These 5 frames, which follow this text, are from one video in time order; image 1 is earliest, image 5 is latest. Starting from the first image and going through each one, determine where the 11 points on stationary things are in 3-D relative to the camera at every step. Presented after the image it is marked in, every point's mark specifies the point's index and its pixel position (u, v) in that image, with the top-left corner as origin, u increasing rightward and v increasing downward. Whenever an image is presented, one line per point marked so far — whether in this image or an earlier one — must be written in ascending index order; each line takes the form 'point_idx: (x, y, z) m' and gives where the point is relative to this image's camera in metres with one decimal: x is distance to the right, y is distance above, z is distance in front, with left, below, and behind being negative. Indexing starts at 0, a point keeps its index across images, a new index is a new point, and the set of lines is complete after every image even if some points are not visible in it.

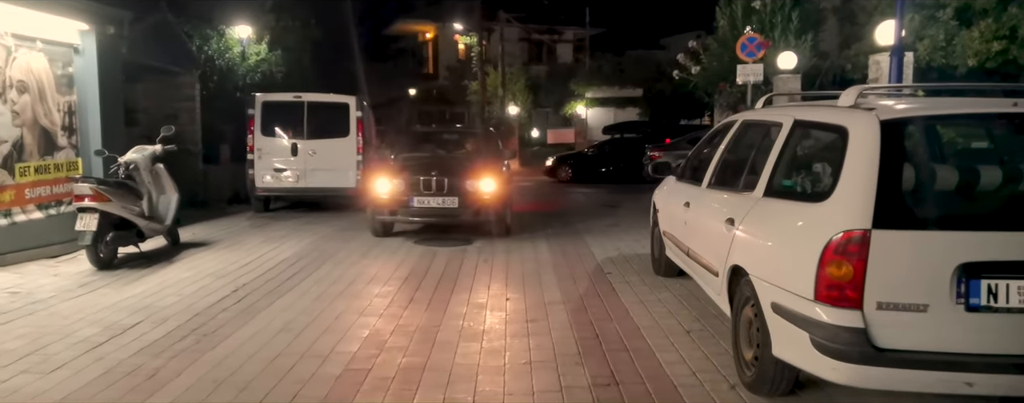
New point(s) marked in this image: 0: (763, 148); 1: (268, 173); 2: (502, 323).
0: (+1.9, +0.4, +5.6) m
1: (-5.1, +0.6, +15.2) m
2: (-0.1, -1.1, +6.5) m
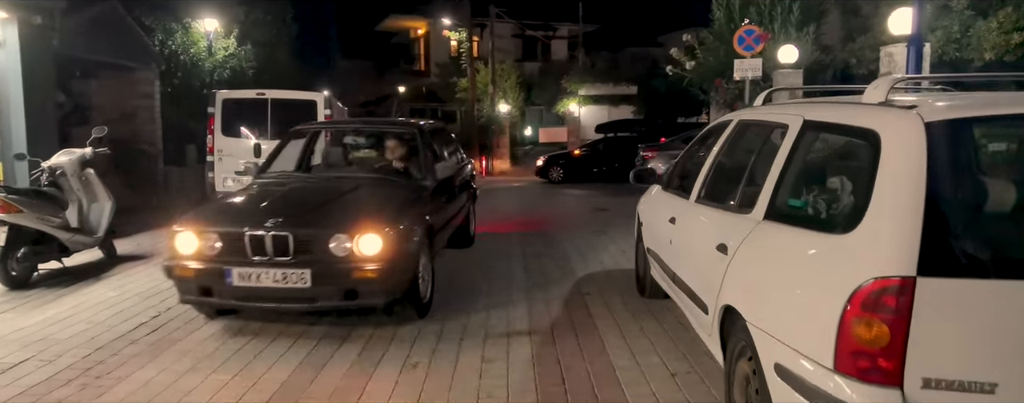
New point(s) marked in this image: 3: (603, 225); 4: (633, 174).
0: (+1.6, +0.3, +4.5) m
1: (-5.4, +0.5, +14.1) m
2: (-0.4, -1.2, +5.5) m
3: (+1.6, -0.4, +12.9) m
4: (+1.1, +0.2, +6.7) m
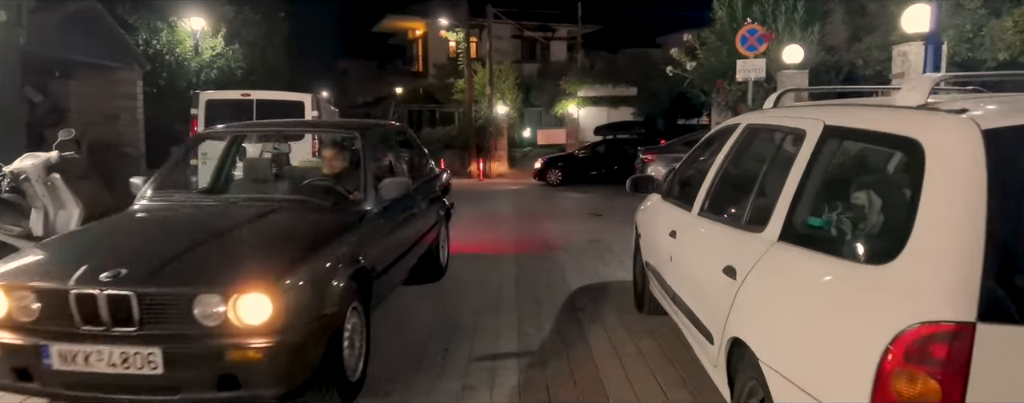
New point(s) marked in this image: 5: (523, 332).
0: (+1.4, +0.2, +4.0) m
1: (-5.6, +0.4, +13.6) m
2: (-0.6, -1.3, +4.9) m
3: (+1.5, -0.5, +12.4) m
4: (+1.0, +0.2, +6.2) m
5: (+0.1, -1.1, +6.3) m
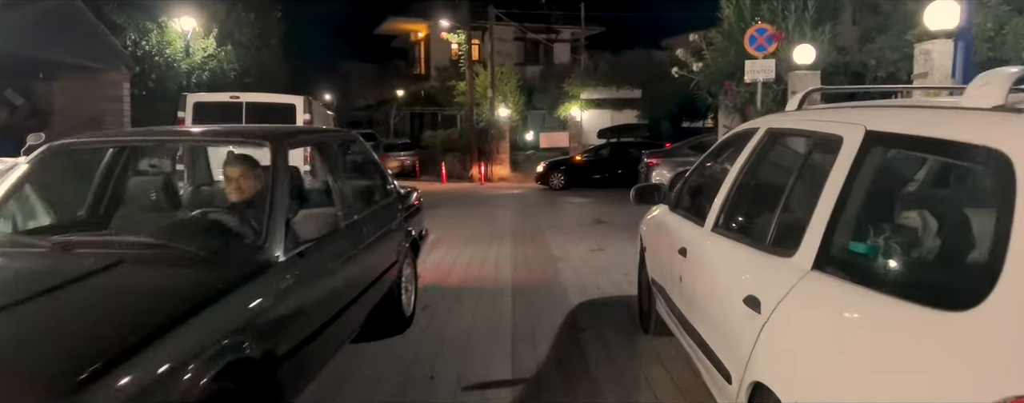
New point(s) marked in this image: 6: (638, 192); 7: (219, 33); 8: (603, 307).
0: (+1.4, +0.1, +3.5) m
1: (-5.6, +0.3, +13.1) m
2: (-0.6, -1.4, +4.4) m
3: (+1.5, -0.6, +11.8) m
4: (+0.9, +0.1, +5.7) m
5: (0.0, -1.2, +5.8) m
6: (+1.0, +0.1, +5.7) m
7: (-7.0, +4.1, +17.7) m
8: (+0.9, -1.1, +7.2) m
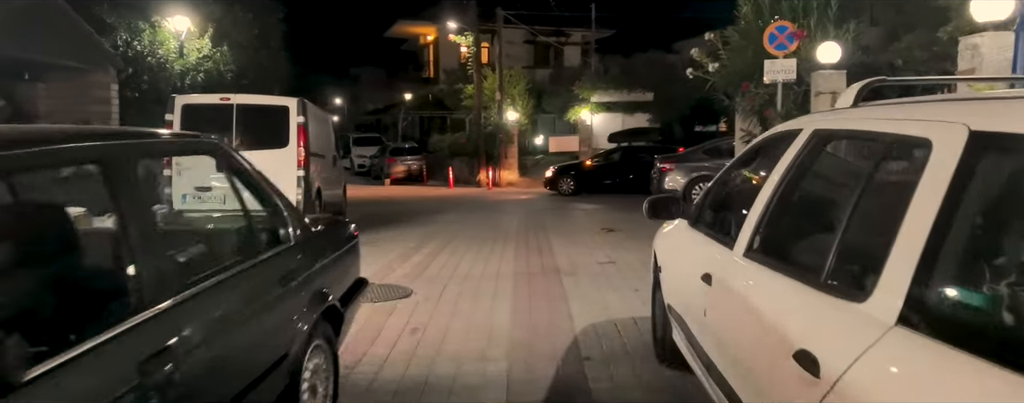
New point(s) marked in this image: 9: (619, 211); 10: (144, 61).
0: (+1.3, 0.0, +2.7) m
1: (-5.5, +0.2, +12.5) m
2: (-0.7, -1.5, +3.7) m
3: (+1.5, -0.7, +11.1) m
4: (+0.9, 0.0, +4.9) m
5: (0.0, -1.3, +5.1) m
6: (+1.0, 0.0, +5.0) m
7: (-6.9, +3.9, +17.1) m
8: (+0.9, -1.2, +6.4) m
9: (+2.8, -0.2, +19.3) m
10: (-7.7, +2.9, +15.4) m
